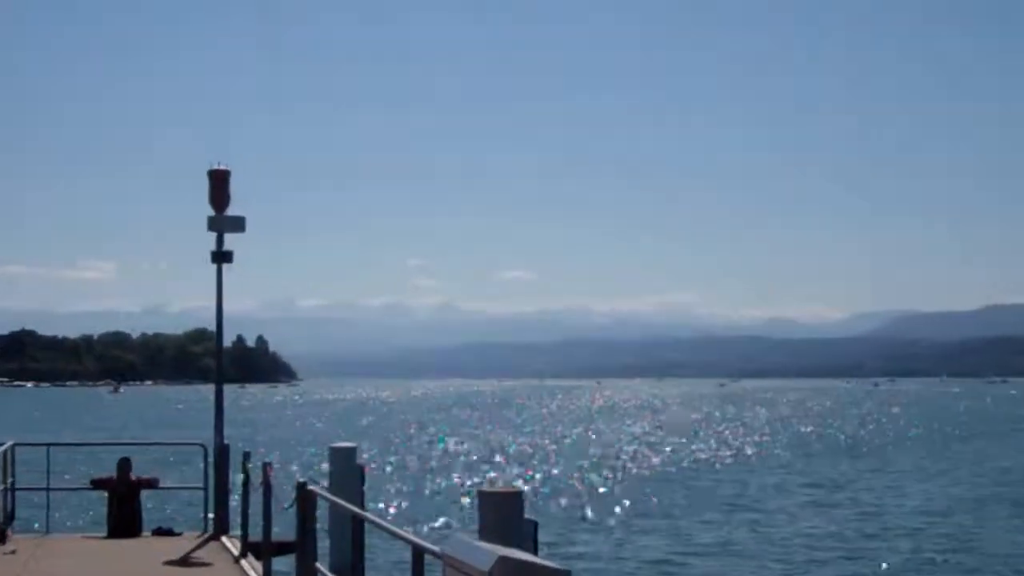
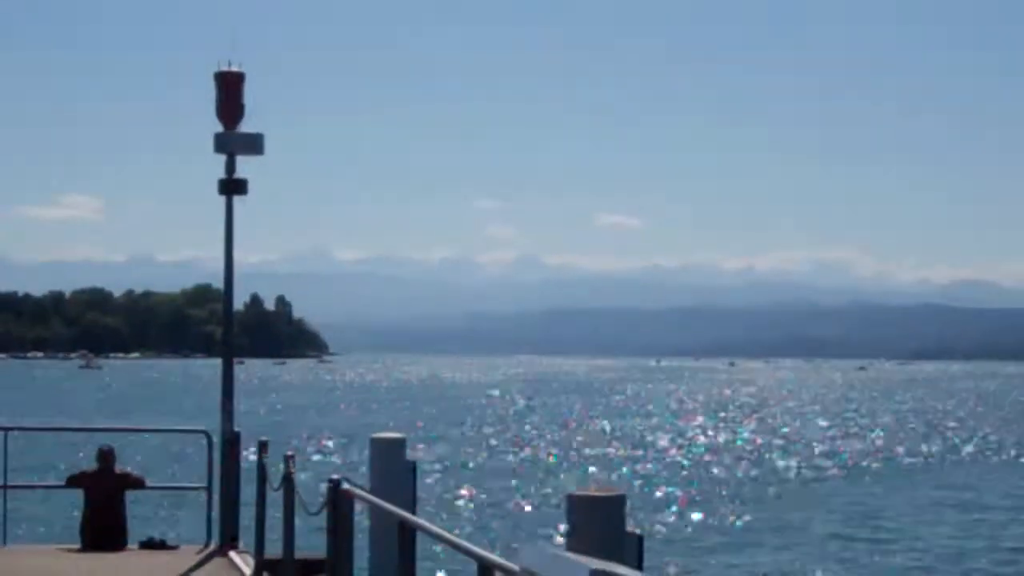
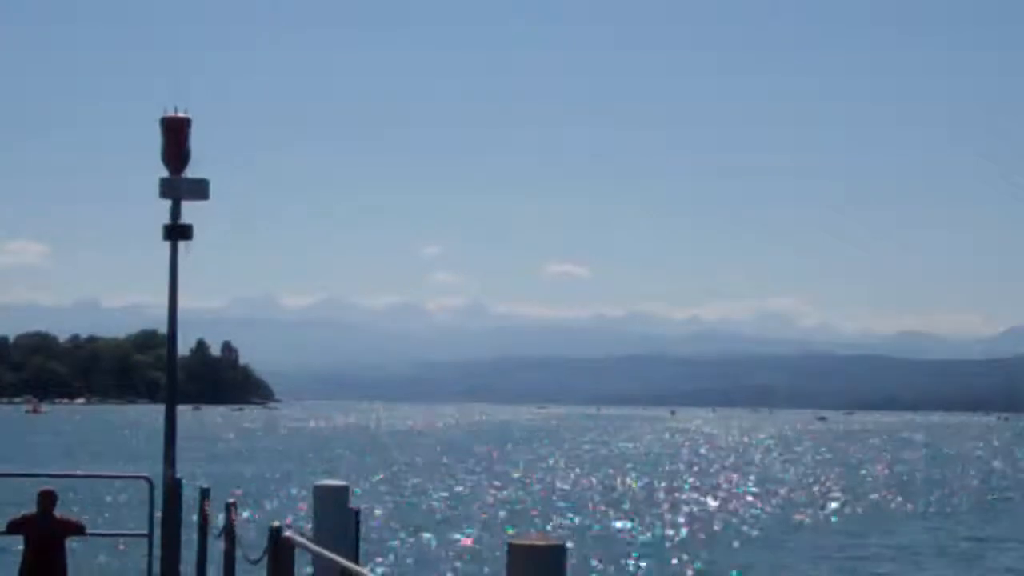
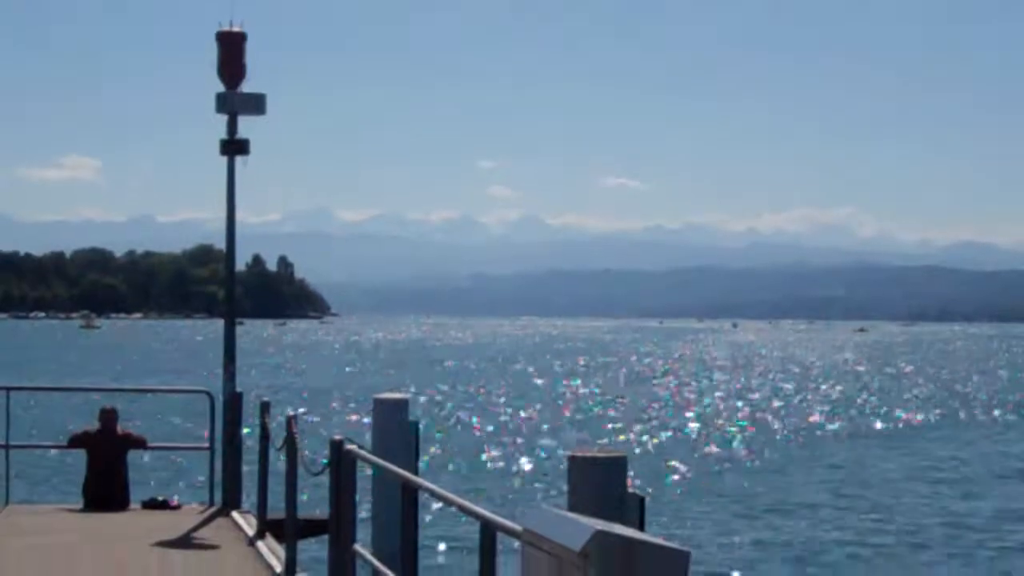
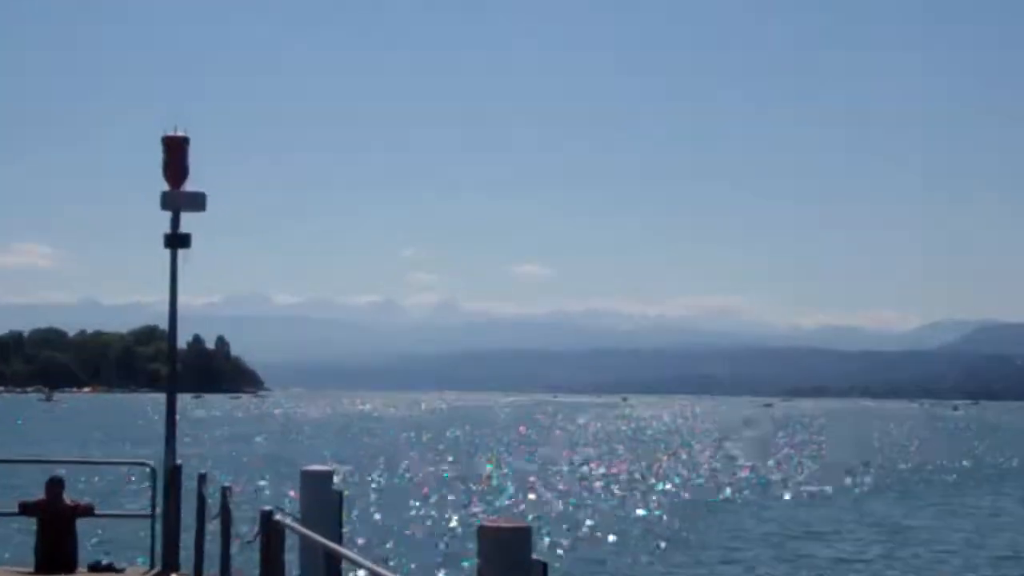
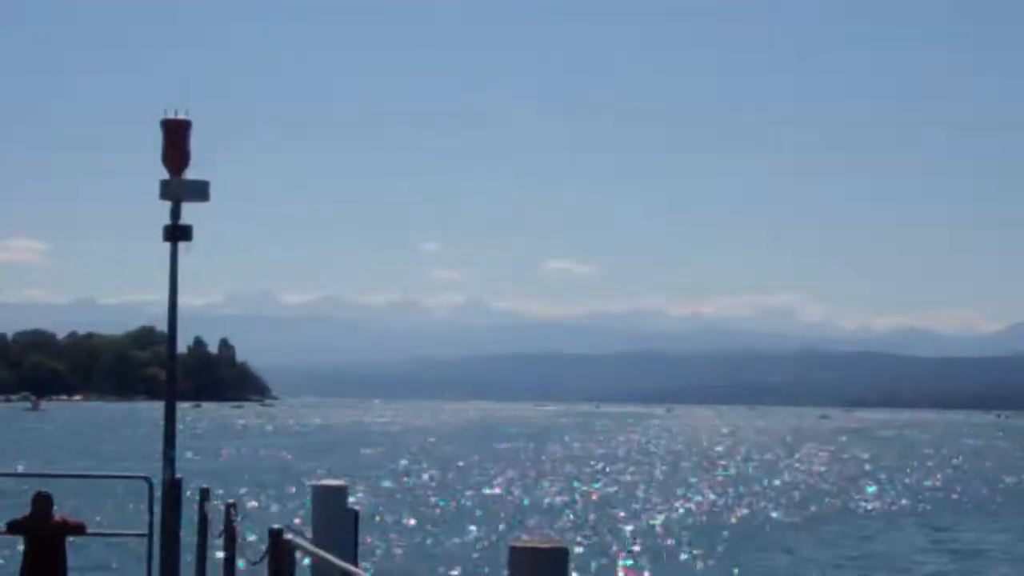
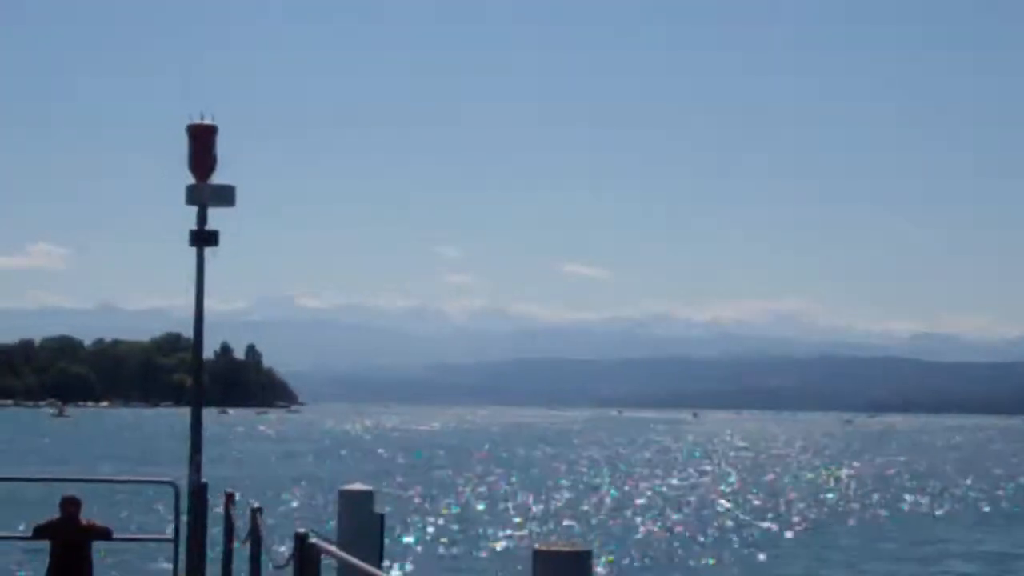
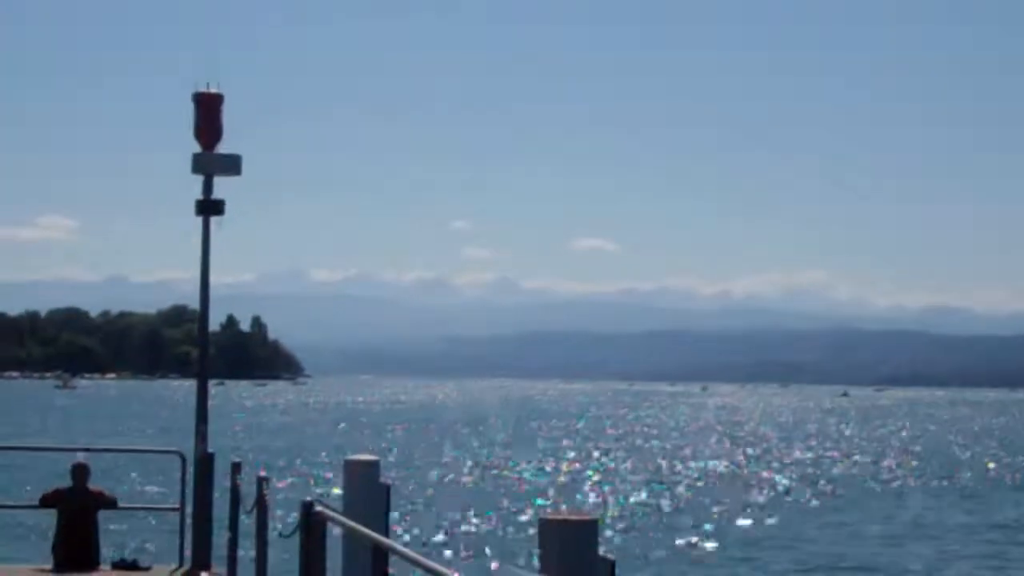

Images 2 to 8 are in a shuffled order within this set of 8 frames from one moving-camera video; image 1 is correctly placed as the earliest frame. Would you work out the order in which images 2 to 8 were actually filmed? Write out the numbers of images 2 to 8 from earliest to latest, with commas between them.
5, 6, 7, 3, 8, 2, 4
